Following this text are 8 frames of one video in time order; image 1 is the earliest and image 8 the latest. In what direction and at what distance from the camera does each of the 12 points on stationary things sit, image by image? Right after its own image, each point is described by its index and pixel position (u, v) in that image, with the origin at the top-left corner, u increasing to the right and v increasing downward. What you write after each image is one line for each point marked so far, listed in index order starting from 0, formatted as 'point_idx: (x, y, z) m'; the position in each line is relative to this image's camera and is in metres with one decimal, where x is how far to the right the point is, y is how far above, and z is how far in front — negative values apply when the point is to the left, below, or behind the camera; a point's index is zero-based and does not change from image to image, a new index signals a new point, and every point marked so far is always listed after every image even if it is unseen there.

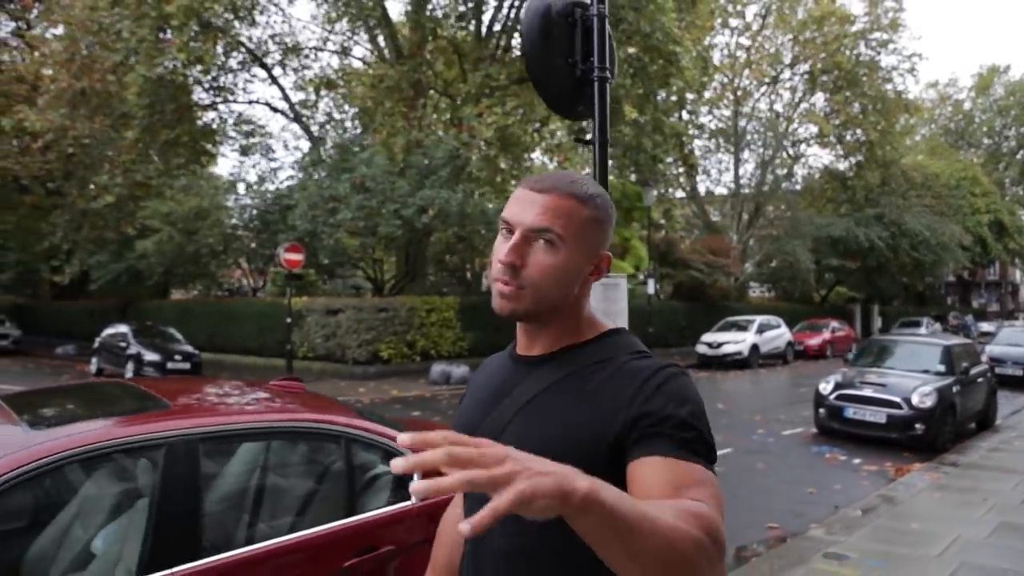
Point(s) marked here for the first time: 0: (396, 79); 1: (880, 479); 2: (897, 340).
0: (-2.5, +4.4, +17.2) m
1: (+3.1, -1.6, +6.8) m
2: (+4.7, -0.6, +9.9) m
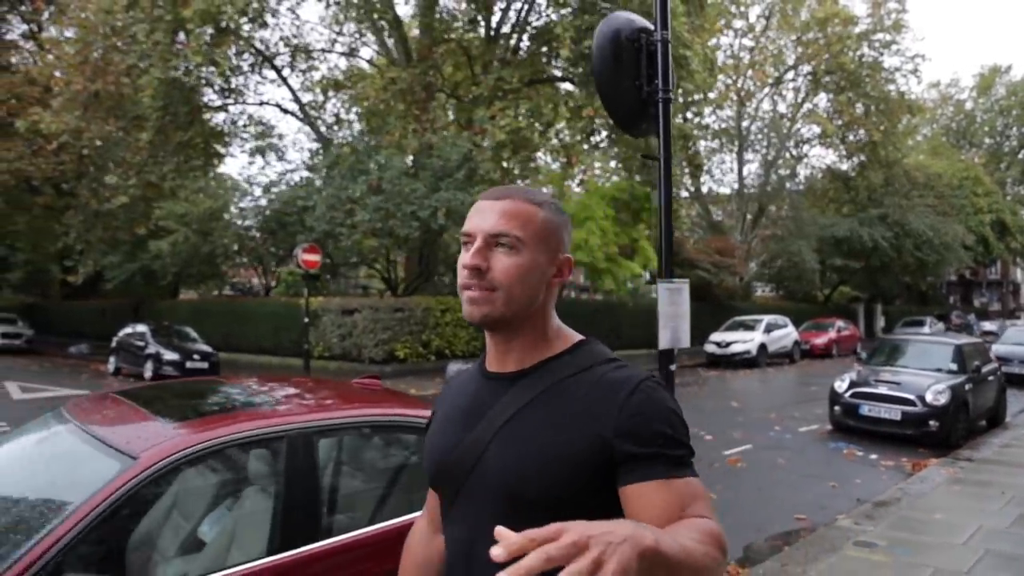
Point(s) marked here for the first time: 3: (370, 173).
0: (-2.3, +4.4, +17.5) m
1: (+3.3, -1.6, +7.0) m
2: (+4.9, -0.6, +10.2) m
3: (-2.8, +2.4, +17.2) m
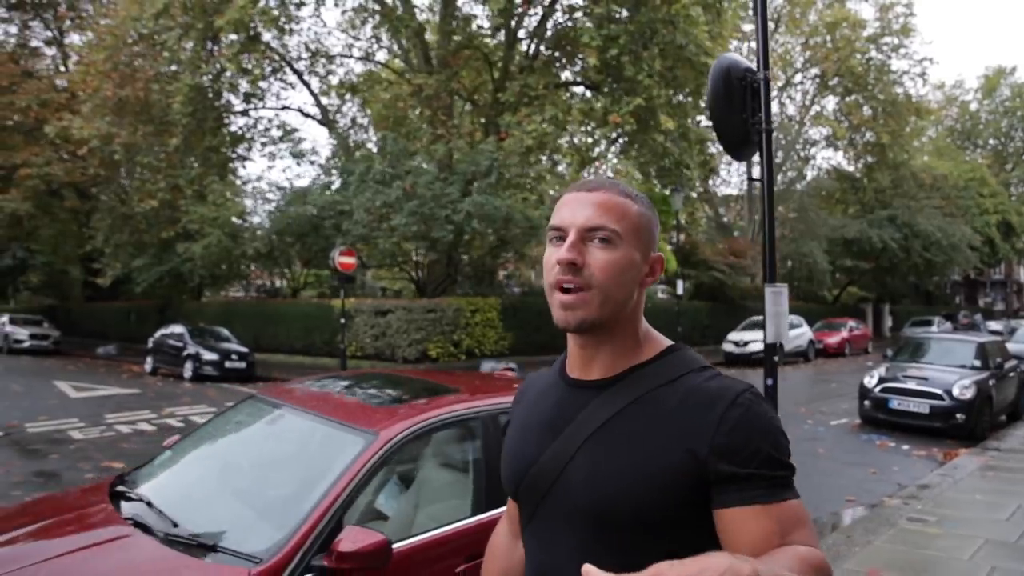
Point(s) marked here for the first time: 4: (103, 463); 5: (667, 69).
0: (-1.8, +4.4, +18.0) m
1: (+3.9, -1.6, +7.5) m
2: (+5.5, -0.6, +10.7) m
3: (-2.2, +2.4, +17.8) m
4: (-3.6, -1.5, +7.2) m
5: (+3.3, +4.6, +17.3) m
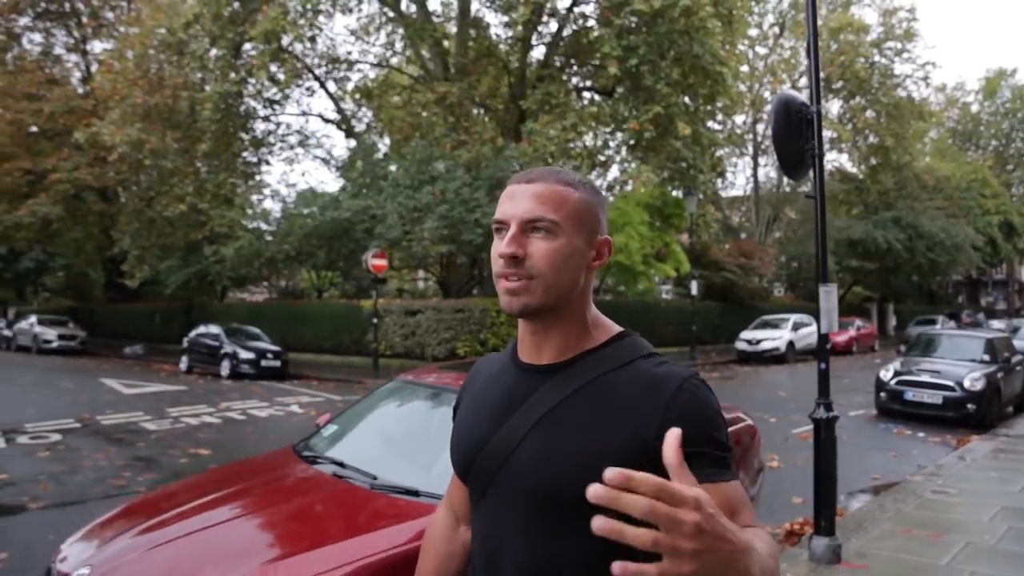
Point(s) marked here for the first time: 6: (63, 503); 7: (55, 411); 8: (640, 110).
0: (-1.3, +4.4, +18.7) m
1: (+4.4, -1.6, +8.2) m
2: (+6.0, -0.6, +11.4) m
3: (-1.7, +2.4, +18.4) m
4: (-3.1, -1.6, +7.9) m
5: (+3.8, +4.6, +18.0) m
6: (-3.1, -1.5, +5.7) m
7: (-6.2, -1.7, +11.0) m
8: (+2.8, +3.8, +17.7) m
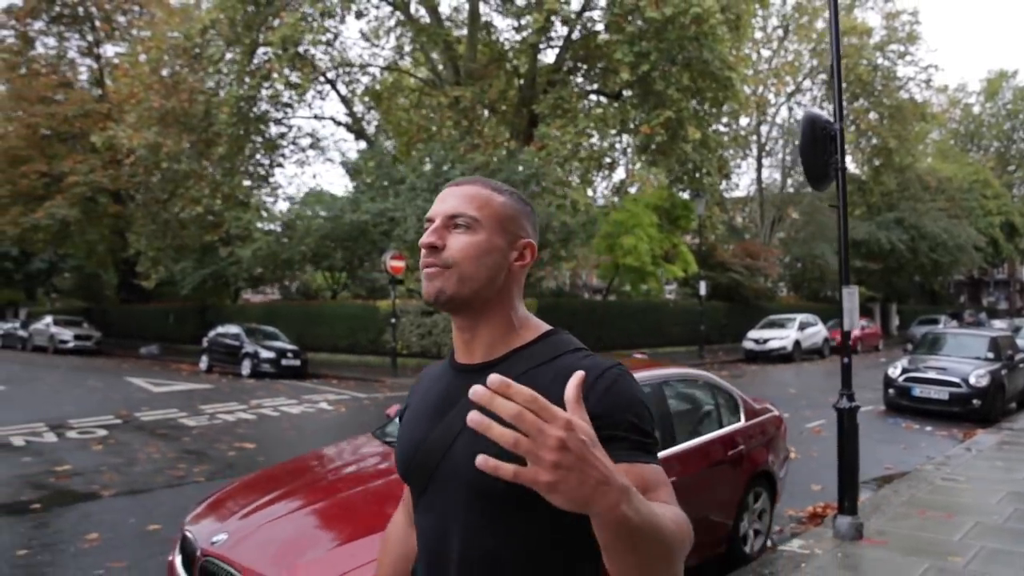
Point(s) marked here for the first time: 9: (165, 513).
0: (-1.0, +4.4, +19.1) m
1: (+4.6, -1.6, +8.6) m
2: (+6.3, -0.6, +11.8) m
3: (-1.4, +2.3, +18.8) m
4: (-2.8, -1.6, +8.3) m
5: (+4.1, +4.6, +18.4) m
6: (-2.8, -1.5, +6.1) m
7: (-5.9, -1.7, +11.4) m
8: (+3.1, +3.8, +18.1) m
9: (-2.3, -1.5, +5.5) m
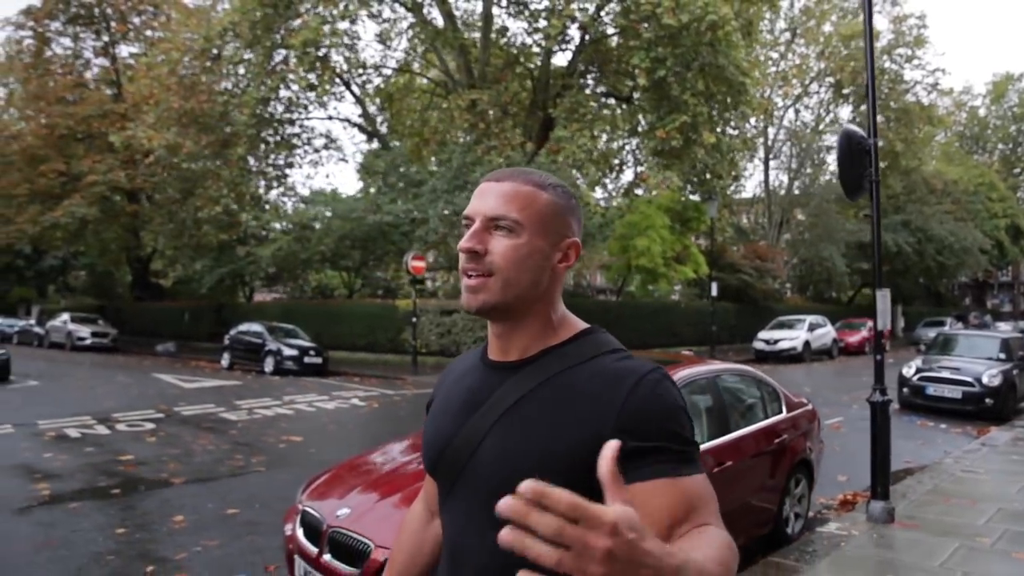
0: (-0.6, +4.4, +19.4) m
1: (+5.0, -1.6, +9.0) m
2: (+6.6, -0.7, +12.1) m
3: (-1.1, +2.4, +19.2) m
4: (-2.4, -1.6, +8.7) m
5: (+4.5, +4.6, +18.7) m
6: (-2.5, -1.5, +6.5) m
7: (-5.5, -1.6, +11.8) m
8: (+3.5, +3.8, +18.5) m
9: (-2.0, -1.5, +5.9) m
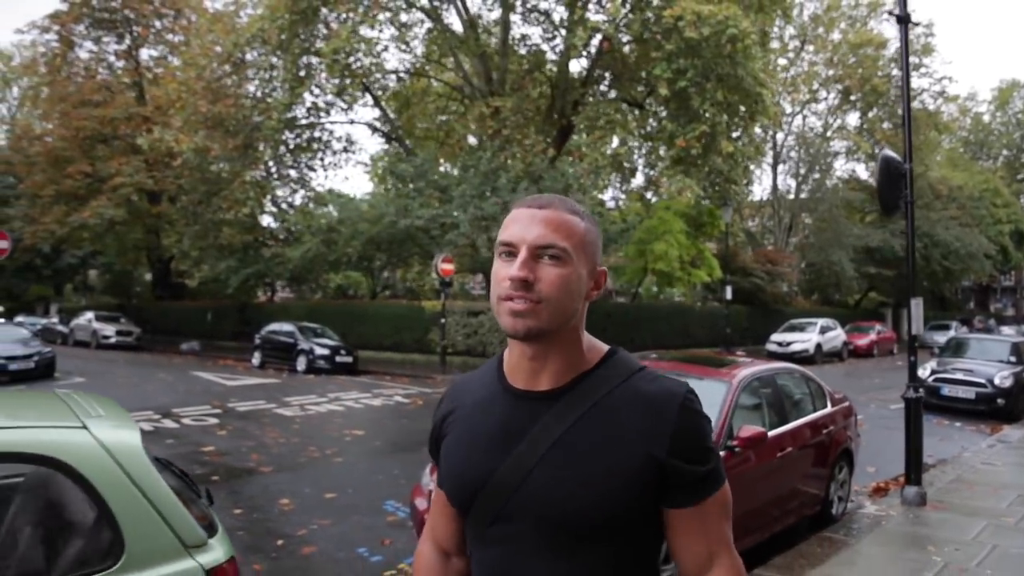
0: (0.0, +4.3, +20.1) m
1: (+5.5, -1.7, +9.6) m
2: (+7.2, -0.7, +12.7) m
3: (-0.5, +2.3, +19.8) m
4: (-1.9, -1.6, +9.3) m
5: (+5.0, +4.5, +19.4) m
6: (-2.0, -1.5, +7.1) m
7: (-5.0, -1.7, +12.5) m
8: (+4.1, +3.7, +19.1) m
9: (-1.5, -1.6, +6.5) m
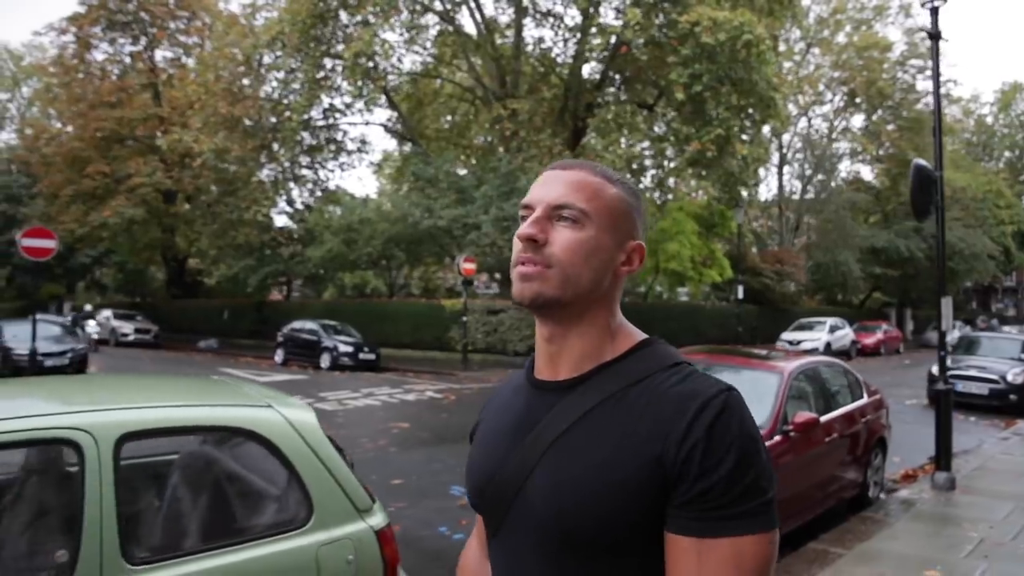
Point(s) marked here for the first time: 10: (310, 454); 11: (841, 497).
0: (+0.4, +4.3, +20.5) m
1: (+5.9, -1.7, +10.0) m
2: (+7.6, -0.8, +13.2) m
3: (-0.1, +2.3, +20.3) m
4: (-1.5, -1.6, +9.8) m
5: (+5.5, +4.5, +19.8) m
6: (-1.5, -1.5, +7.6) m
7: (-4.6, -1.7, +12.9) m
8: (+4.5, +3.7, +19.5) m
9: (-1.0, -1.6, +7.0) m
10: (-0.7, -0.6, +2.8) m
11: (+2.3, -1.5, +5.8) m
